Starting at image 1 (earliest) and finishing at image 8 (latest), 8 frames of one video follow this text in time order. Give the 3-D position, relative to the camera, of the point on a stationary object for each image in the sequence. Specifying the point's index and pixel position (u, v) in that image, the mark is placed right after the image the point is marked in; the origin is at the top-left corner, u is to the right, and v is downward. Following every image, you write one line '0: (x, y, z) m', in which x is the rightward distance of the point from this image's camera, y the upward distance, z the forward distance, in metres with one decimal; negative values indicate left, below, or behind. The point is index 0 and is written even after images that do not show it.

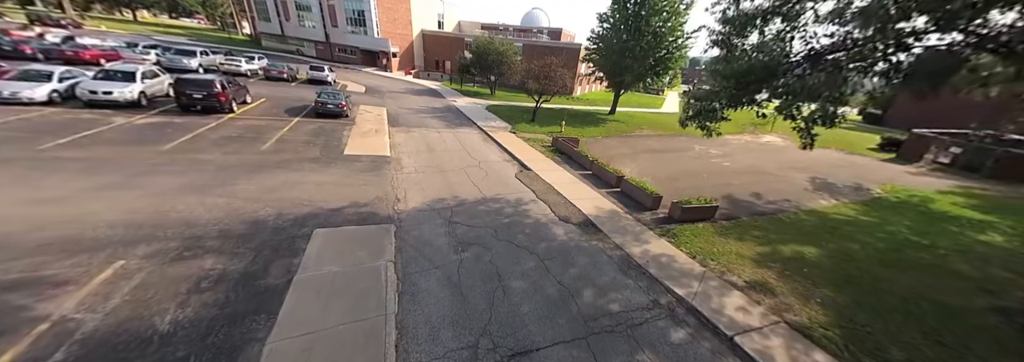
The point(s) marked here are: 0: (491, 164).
0: (-0.9, +0.7, +12.4) m
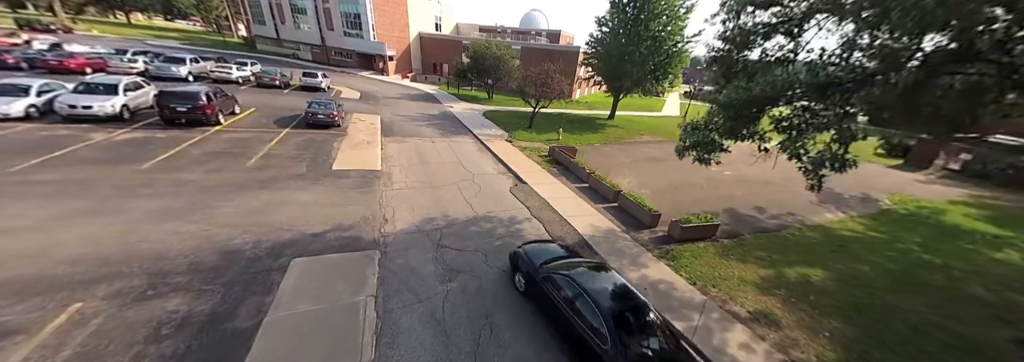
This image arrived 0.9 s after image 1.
0: (-1.1, +0.2, +12.1) m
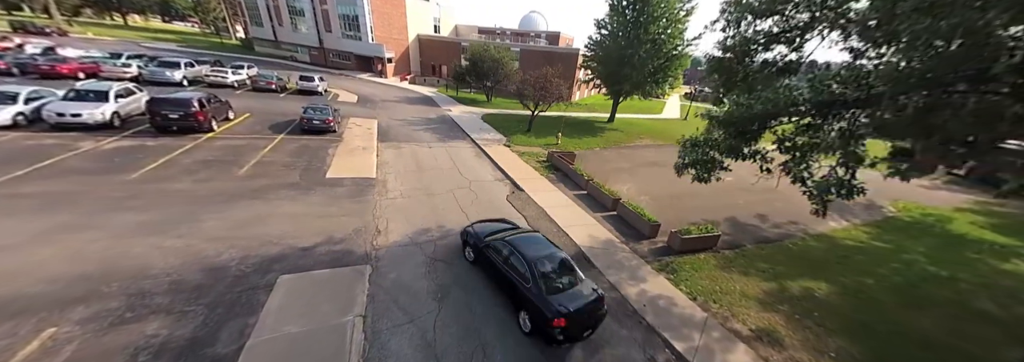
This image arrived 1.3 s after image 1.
0: (-1.2, -0.1, +11.9) m
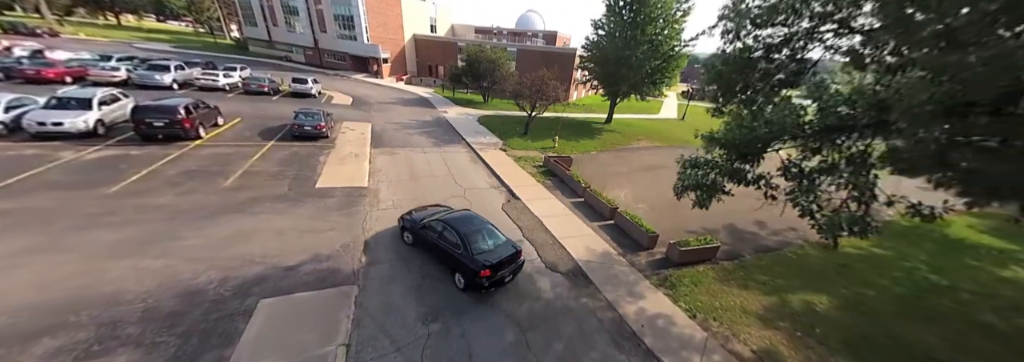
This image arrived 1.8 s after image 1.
0: (-1.4, -0.4, +11.6) m
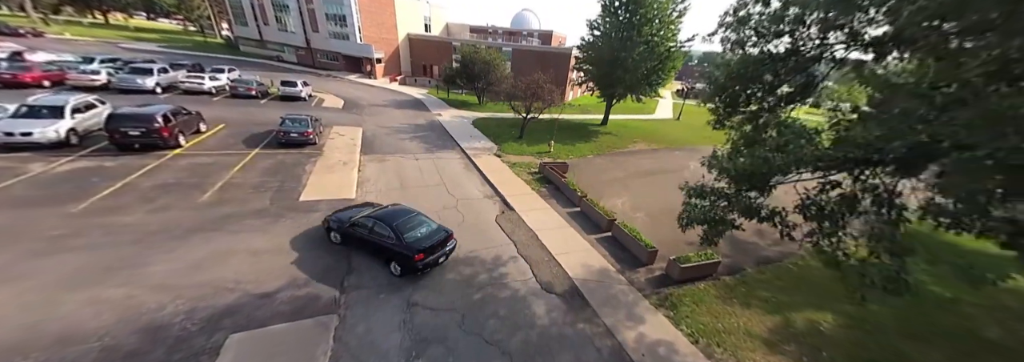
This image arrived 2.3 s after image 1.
0: (-1.6, -0.8, +11.2) m
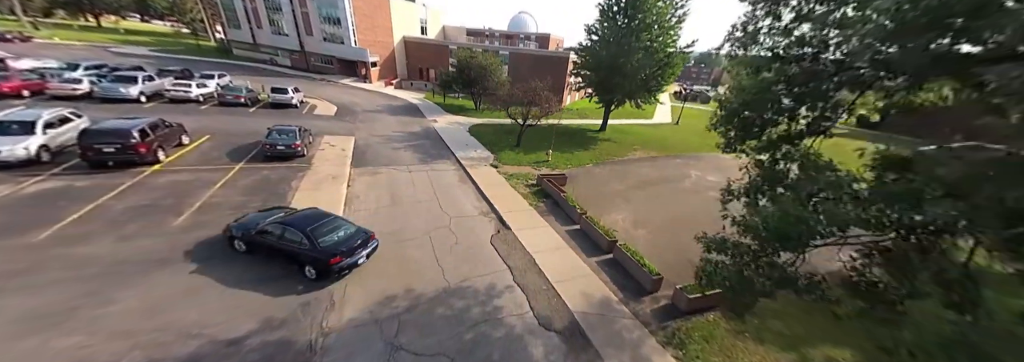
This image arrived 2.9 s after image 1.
0: (-1.7, -1.4, +10.7) m
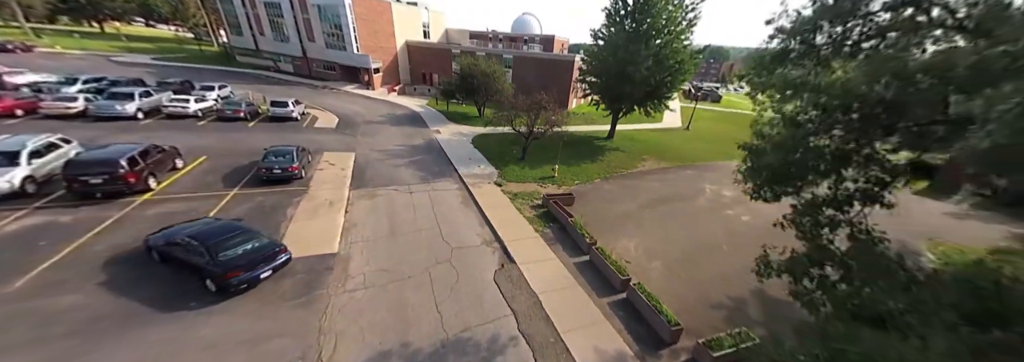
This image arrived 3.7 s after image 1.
0: (-1.6, -2.4, +10.1) m
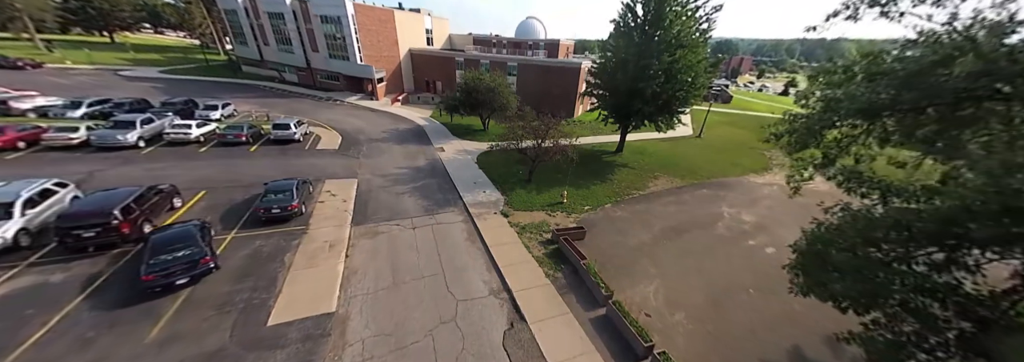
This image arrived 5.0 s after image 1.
0: (-1.3, -4.0, +9.5) m
